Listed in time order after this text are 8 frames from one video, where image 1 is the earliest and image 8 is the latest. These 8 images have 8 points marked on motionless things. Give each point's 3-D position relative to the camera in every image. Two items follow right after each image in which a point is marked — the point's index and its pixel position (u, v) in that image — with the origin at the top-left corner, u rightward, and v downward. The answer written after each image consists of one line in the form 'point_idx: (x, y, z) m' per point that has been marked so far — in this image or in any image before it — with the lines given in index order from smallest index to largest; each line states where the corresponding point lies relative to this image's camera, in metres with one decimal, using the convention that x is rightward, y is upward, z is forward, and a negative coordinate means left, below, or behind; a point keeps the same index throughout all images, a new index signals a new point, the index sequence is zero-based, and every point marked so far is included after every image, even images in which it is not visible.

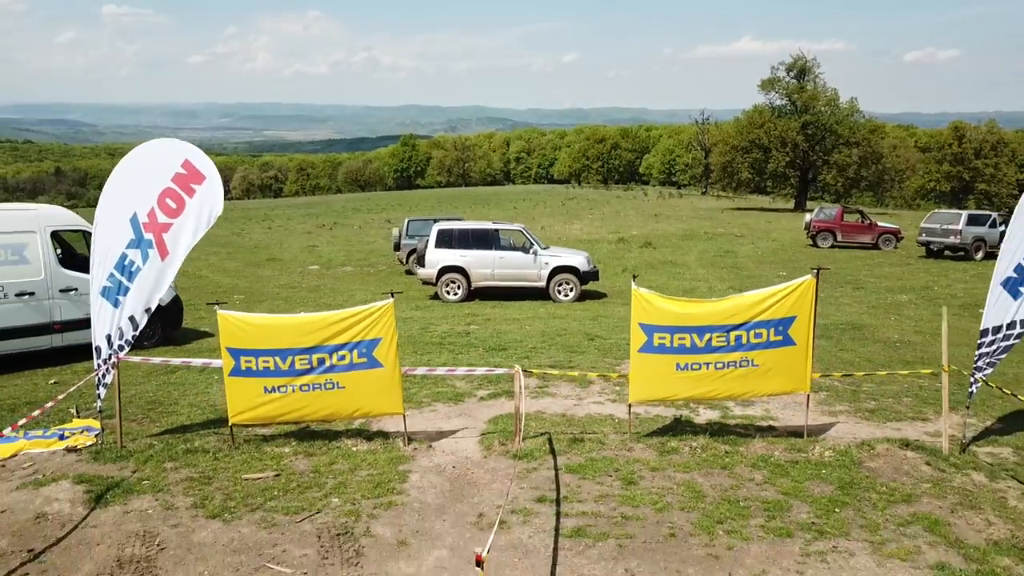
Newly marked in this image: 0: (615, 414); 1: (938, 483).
0: (+1.4, -1.7, +8.7) m
1: (+4.5, -2.1, +6.9) m
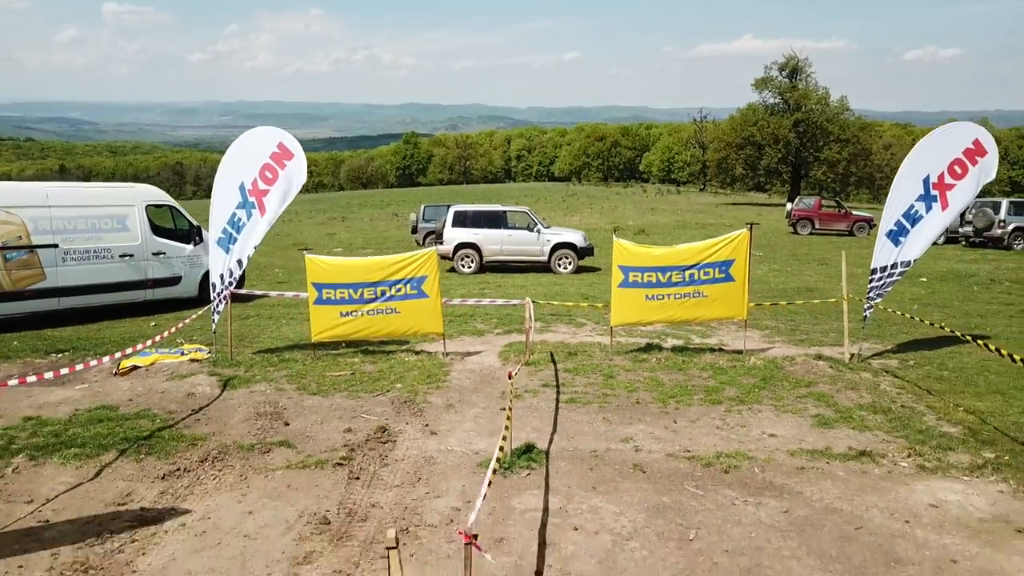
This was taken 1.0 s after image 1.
0: (+1.6, -0.9, +11.4) m
1: (+4.7, -1.3, +9.5) m
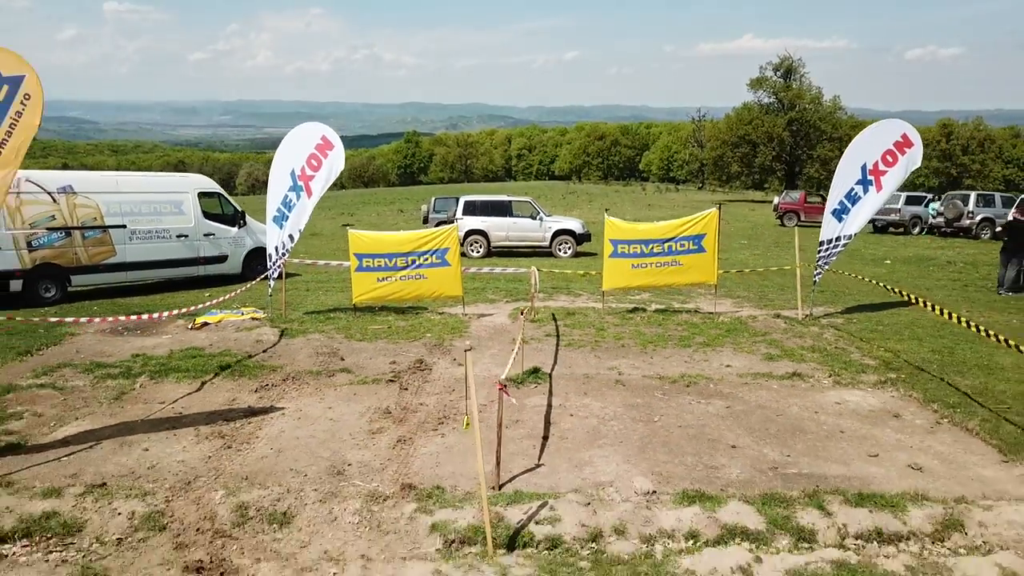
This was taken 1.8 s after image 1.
0: (+1.8, -0.3, +13.4) m
1: (+4.8, -0.7, +11.5) m
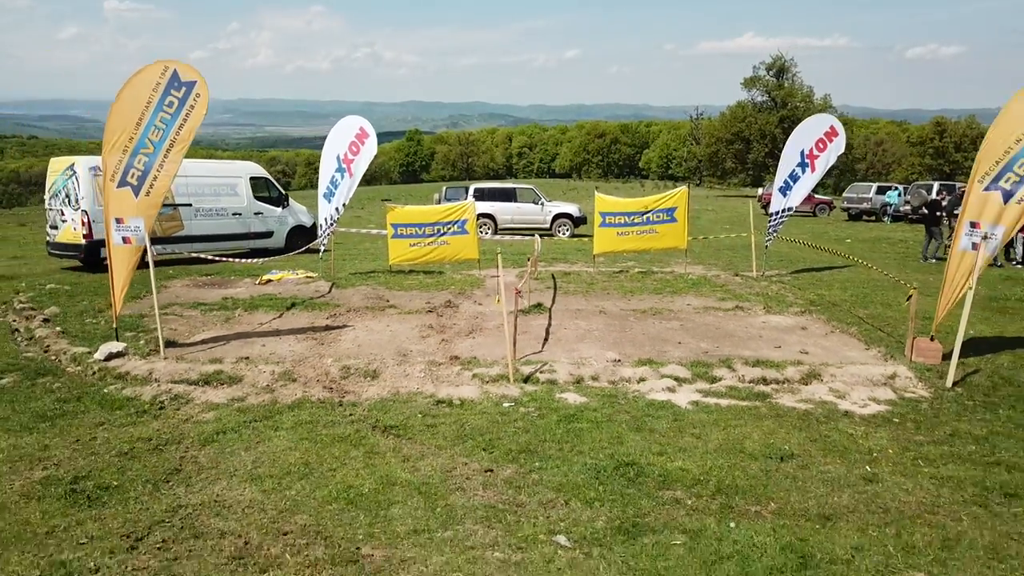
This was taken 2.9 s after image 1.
0: (+1.9, +0.5, +16.1) m
1: (+5.0, +0.1, +14.3) m
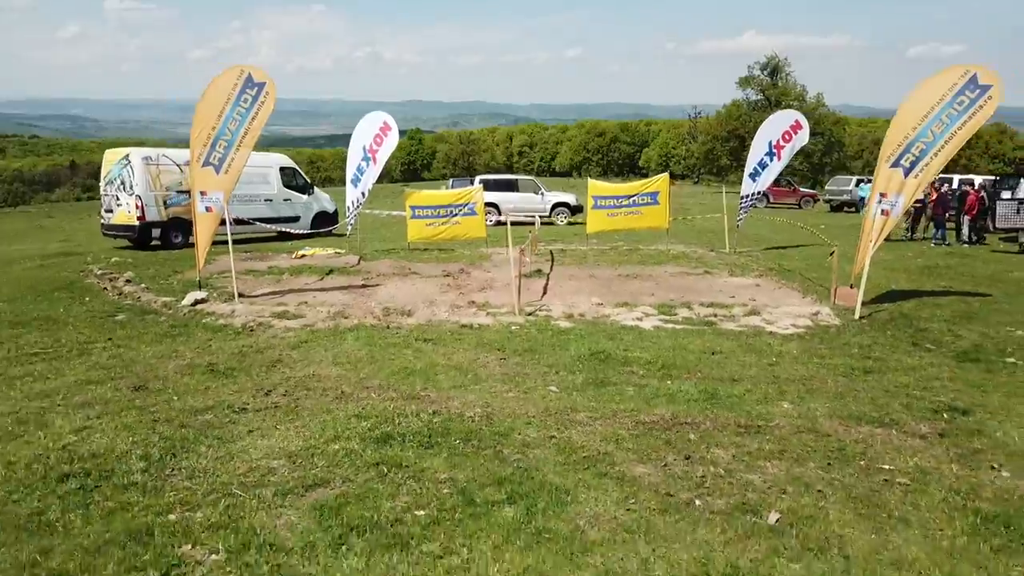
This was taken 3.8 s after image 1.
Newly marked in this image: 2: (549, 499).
0: (+2.0, +1.2, +18.3) m
1: (+5.1, +0.8, +16.5) m
2: (+0.3, -1.4, +4.4) m
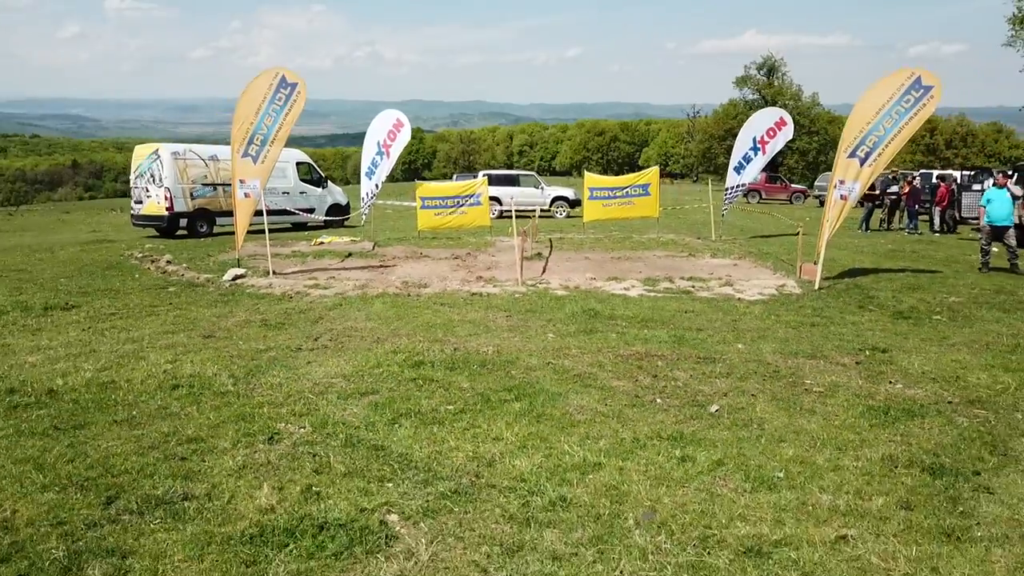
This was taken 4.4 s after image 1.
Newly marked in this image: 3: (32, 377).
0: (+2.1, +1.6, +19.8) m
1: (+5.1, +1.2, +17.9) m
2: (+0.3, -1.0, +5.8) m
3: (-4.8, -0.9, +6.5) m
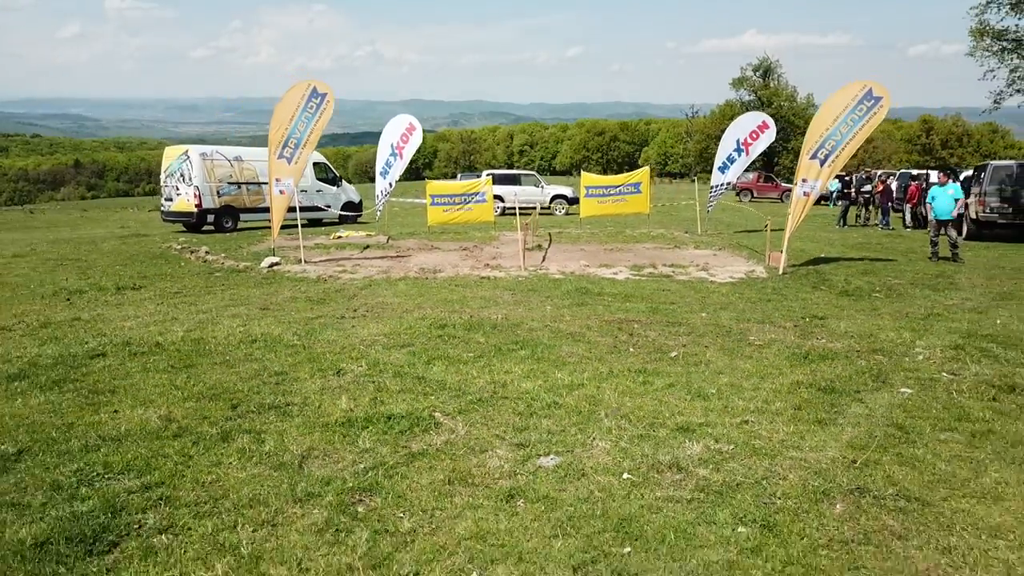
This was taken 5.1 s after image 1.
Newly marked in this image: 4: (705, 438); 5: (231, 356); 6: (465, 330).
0: (+2.2, +1.9, +21.4) m
1: (+5.2, +1.5, +19.6) m
2: (+0.4, -0.7, +7.5) m
3: (-4.7, -0.6, +8.2) m
4: (+1.5, -1.1, +5.0) m
5: (-3.2, -0.8, +7.4) m
6: (-0.6, -0.5, +8.3) m
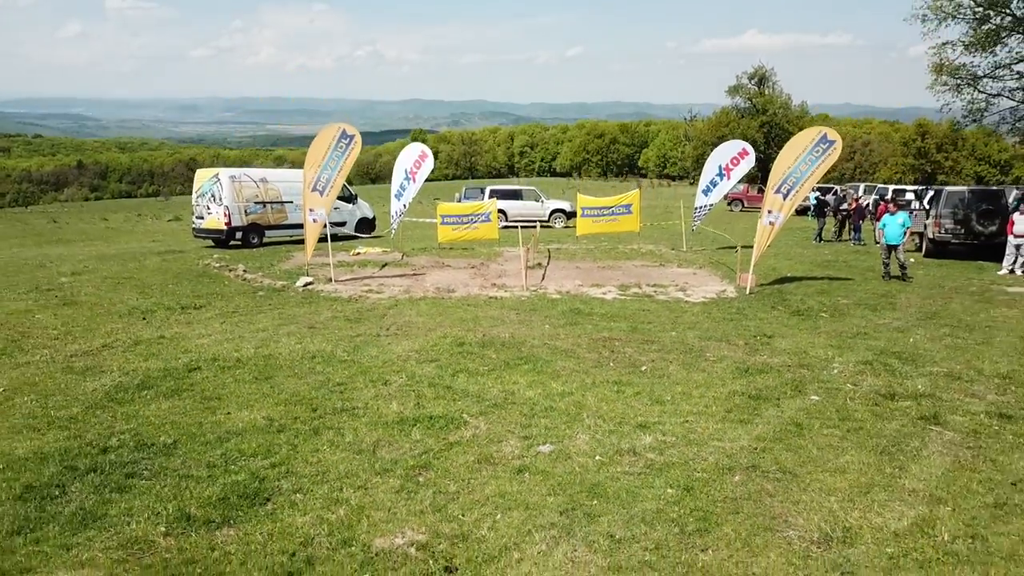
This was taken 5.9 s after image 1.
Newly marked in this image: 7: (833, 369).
0: (+2.3, +1.5, +23.5) m
1: (+5.3, +1.1, +21.6) m
2: (+0.5, -1.1, +9.6) m
3: (-4.6, -1.0, +10.3) m
4: (+1.5, -1.5, +7.0) m
5: (-3.1, -1.2, +9.4) m
6: (-0.5, -0.9, +10.3) m
7: (+4.5, -1.1, +9.3) m
